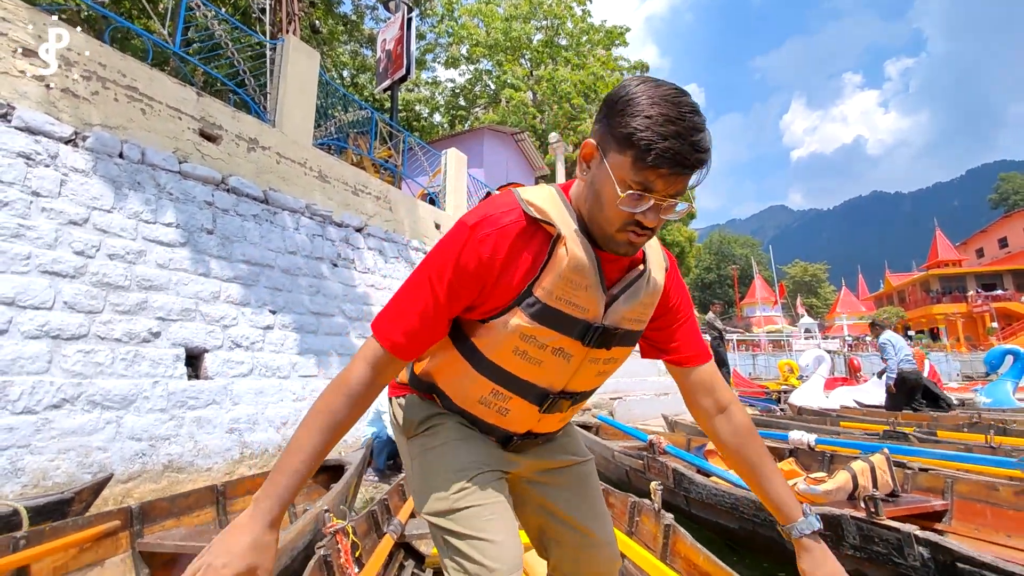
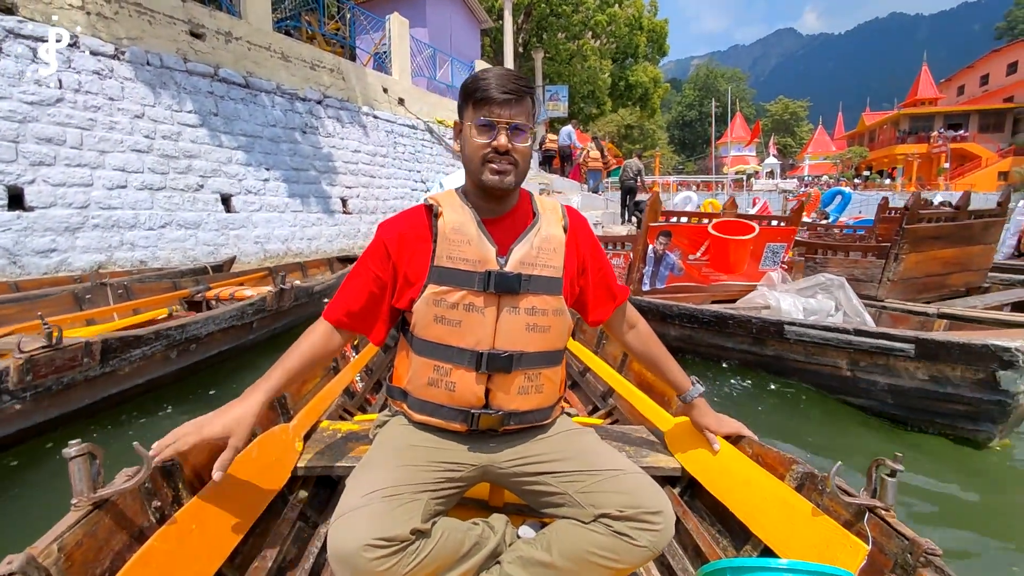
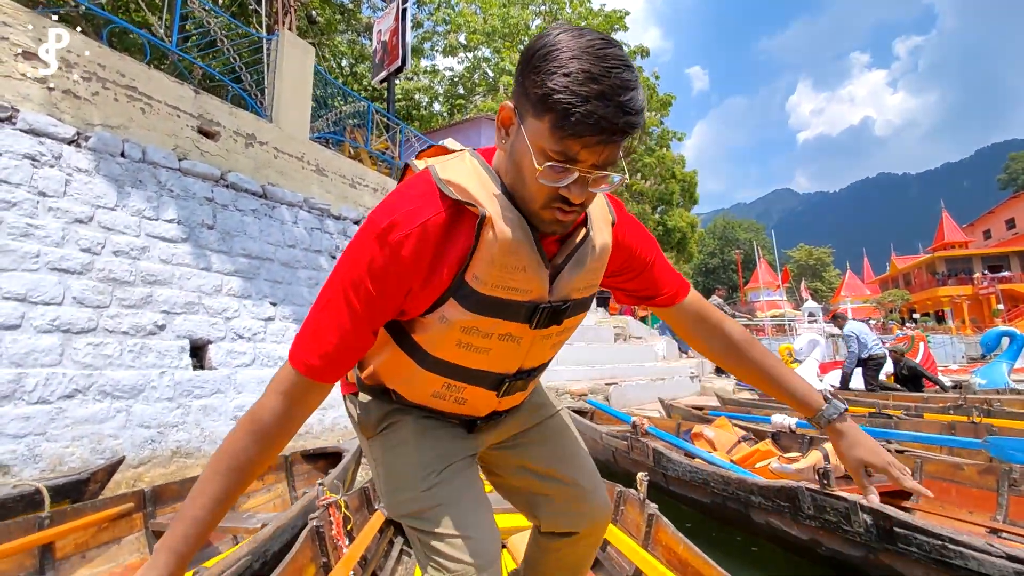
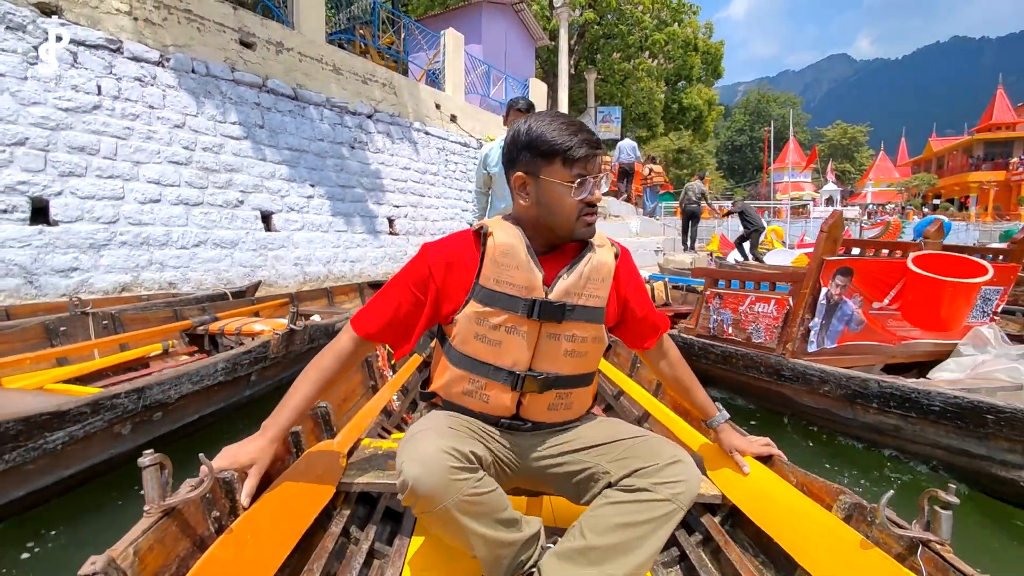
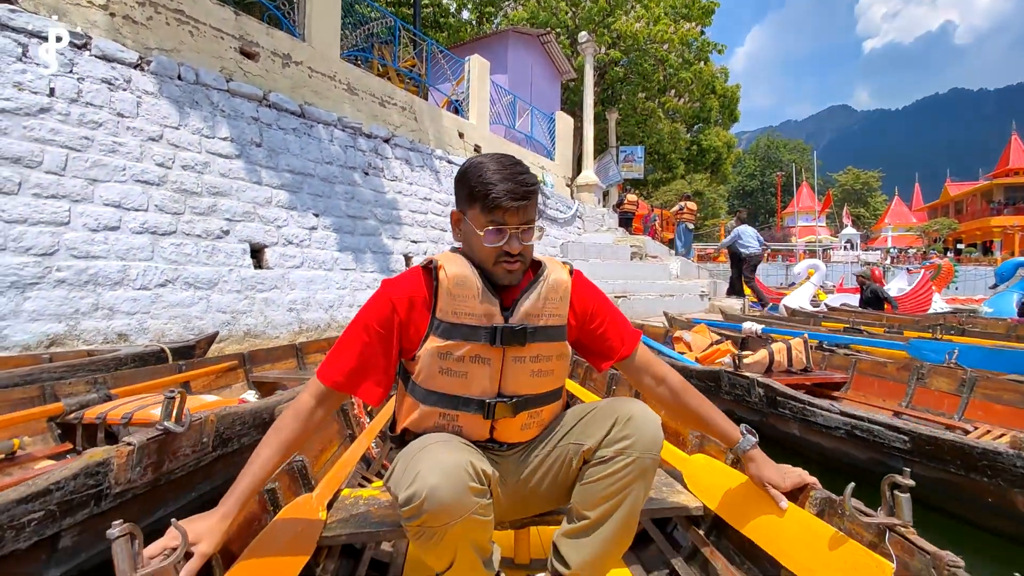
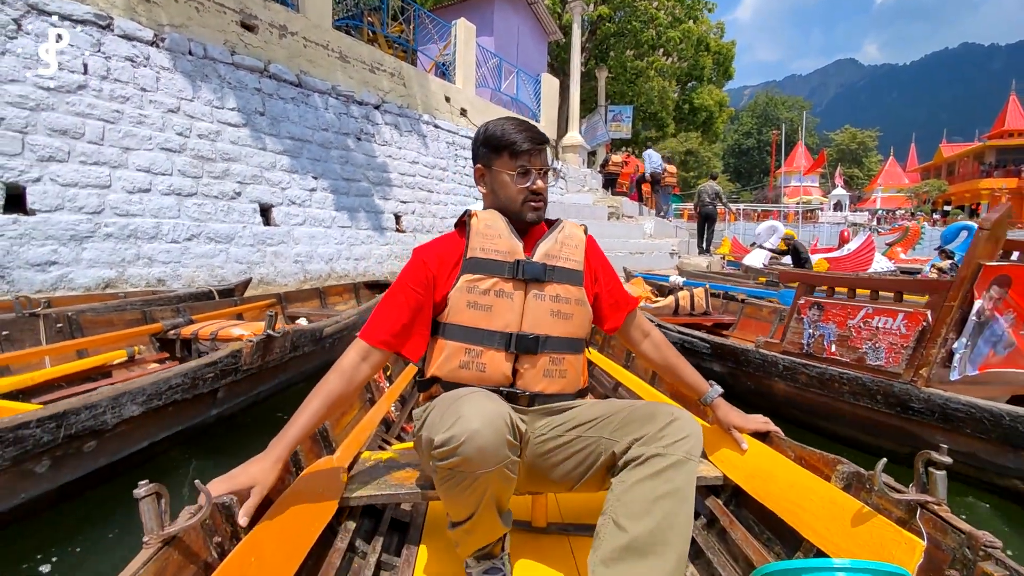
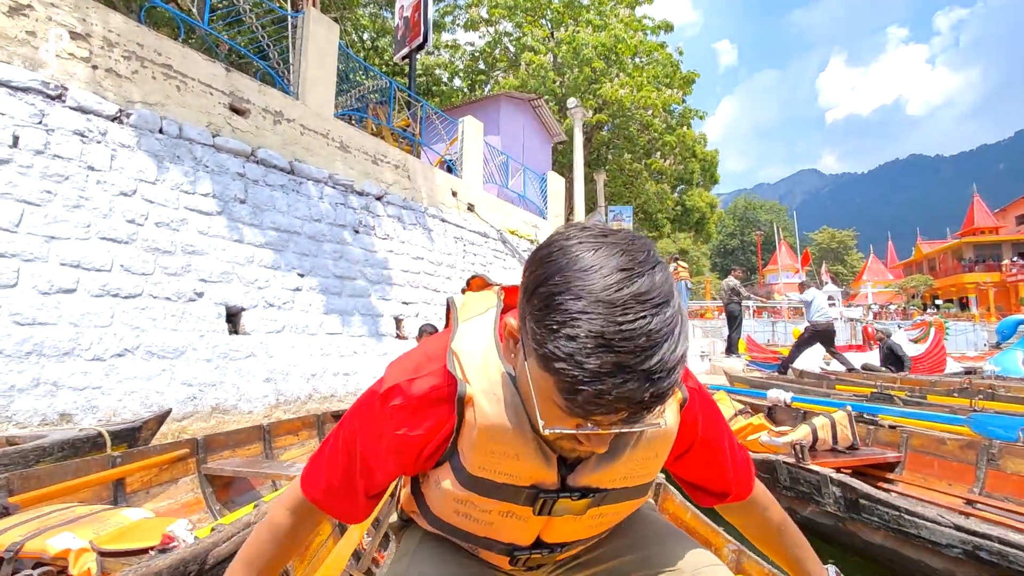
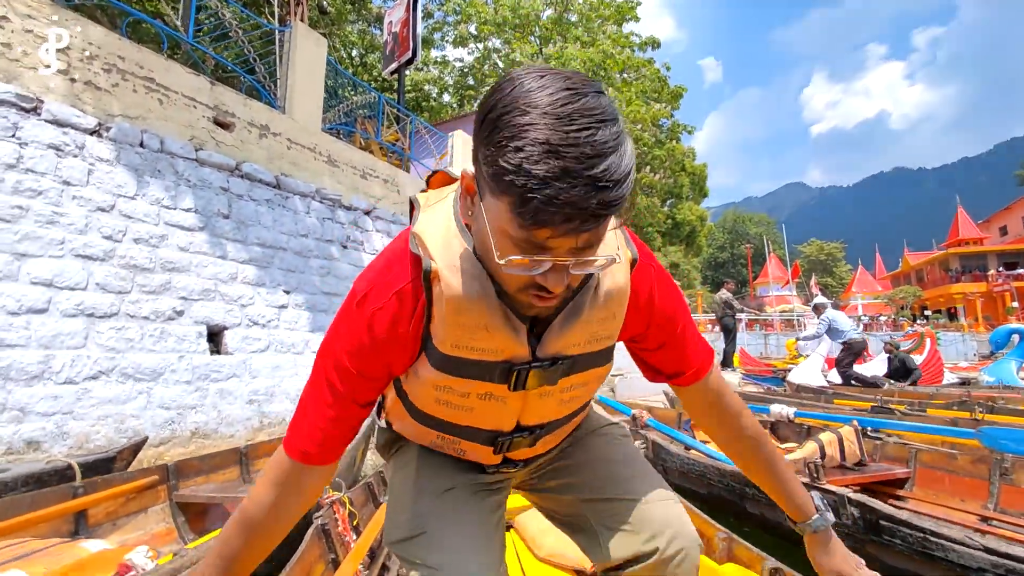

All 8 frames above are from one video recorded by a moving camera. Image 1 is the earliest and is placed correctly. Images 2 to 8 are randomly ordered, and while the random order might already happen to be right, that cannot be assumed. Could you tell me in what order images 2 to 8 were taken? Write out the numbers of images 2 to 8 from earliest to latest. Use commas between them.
3, 8, 7, 5, 6, 4, 2
